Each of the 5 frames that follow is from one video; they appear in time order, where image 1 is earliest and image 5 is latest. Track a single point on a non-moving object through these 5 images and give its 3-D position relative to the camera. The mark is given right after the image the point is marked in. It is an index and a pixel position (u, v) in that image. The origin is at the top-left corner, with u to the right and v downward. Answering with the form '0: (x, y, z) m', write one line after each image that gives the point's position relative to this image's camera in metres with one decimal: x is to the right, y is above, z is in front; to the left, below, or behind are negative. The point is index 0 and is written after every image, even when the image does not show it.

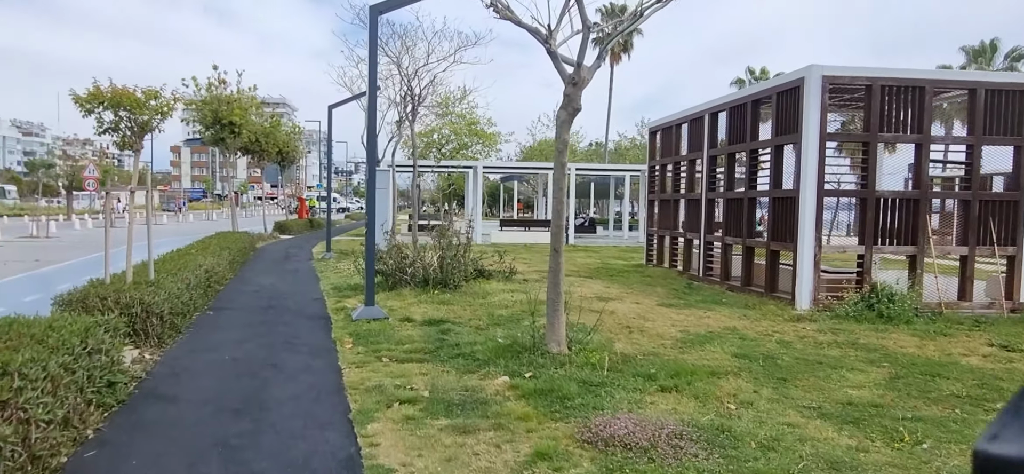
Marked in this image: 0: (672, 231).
0: (+3.4, +0.1, +15.6) m
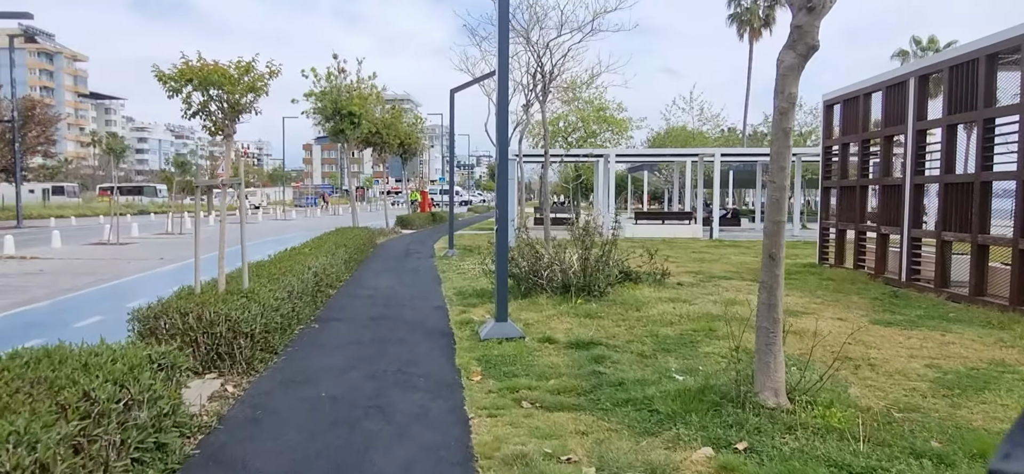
0: (+6.1, +0.2, +12.9) m
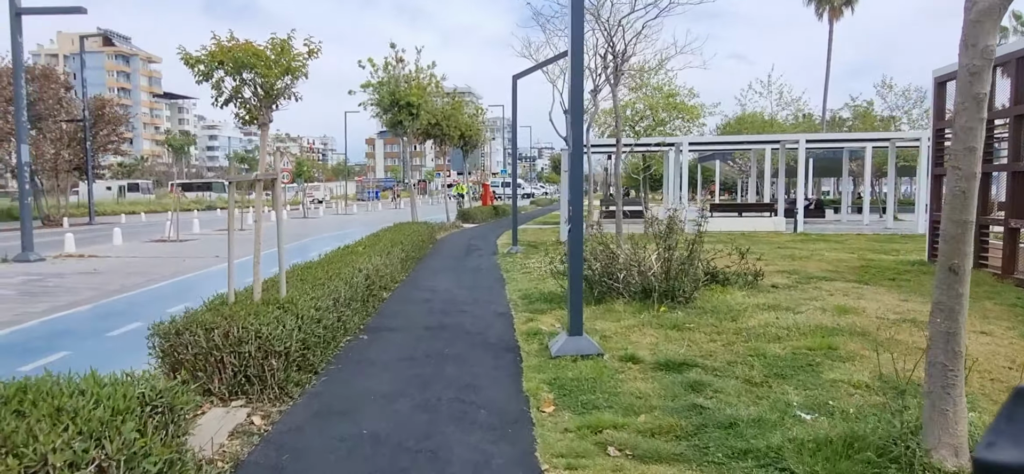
0: (+7.2, +0.3, +11.2) m
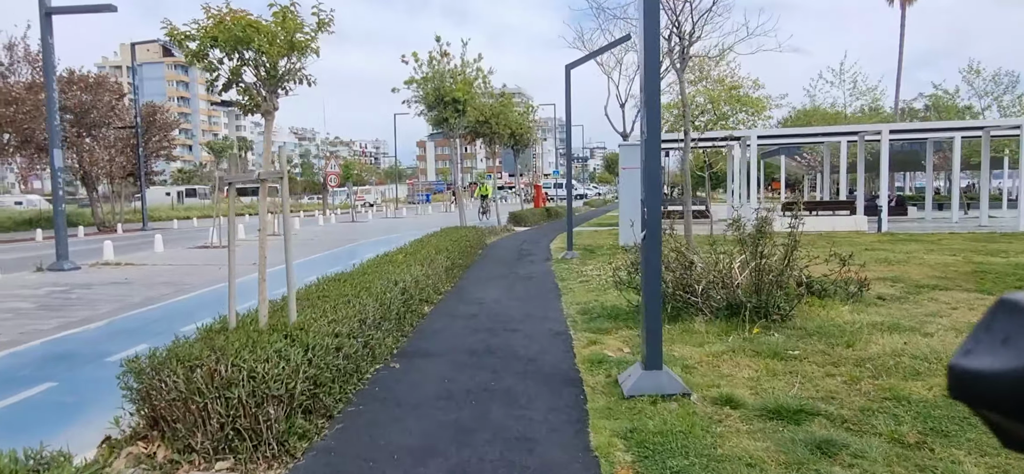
0: (+7.9, +0.3, +9.4) m
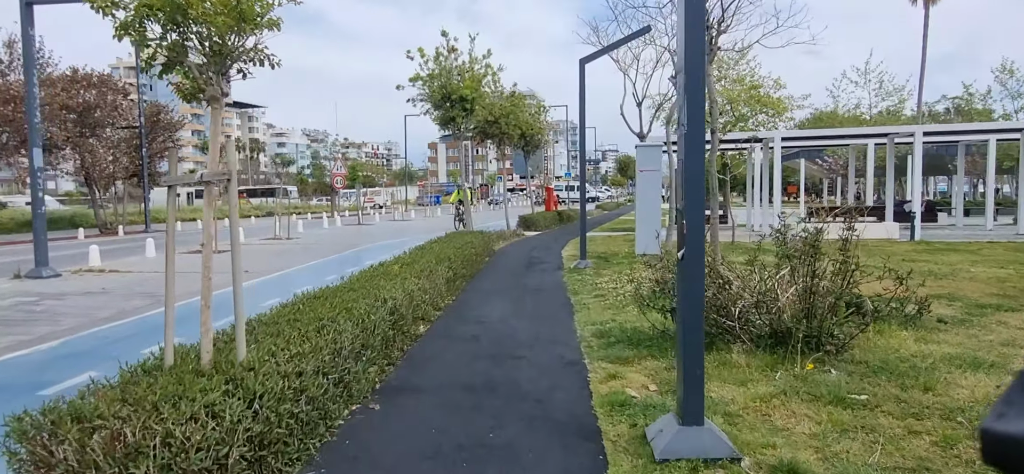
0: (+8.0, +0.1, +8.3) m
